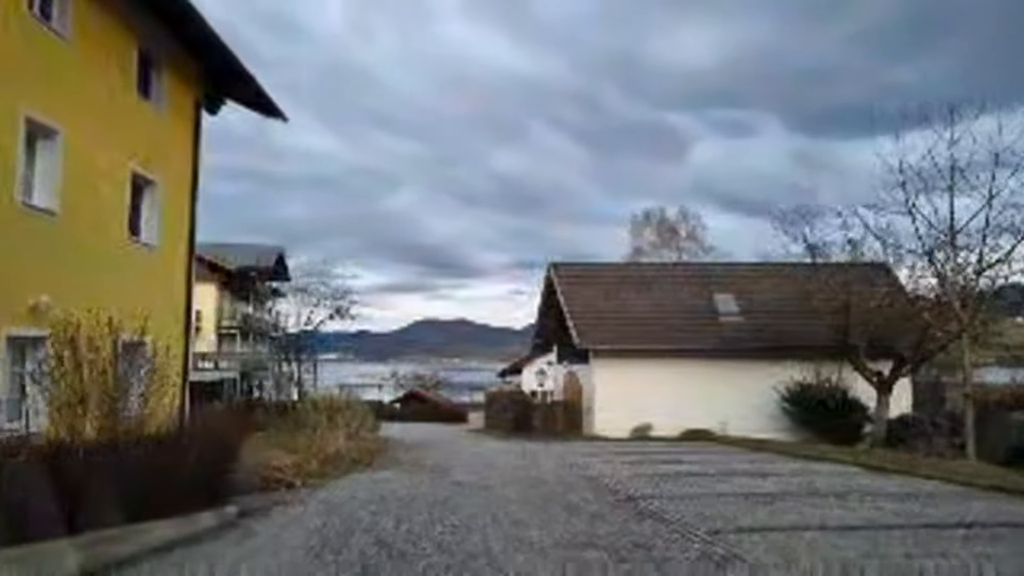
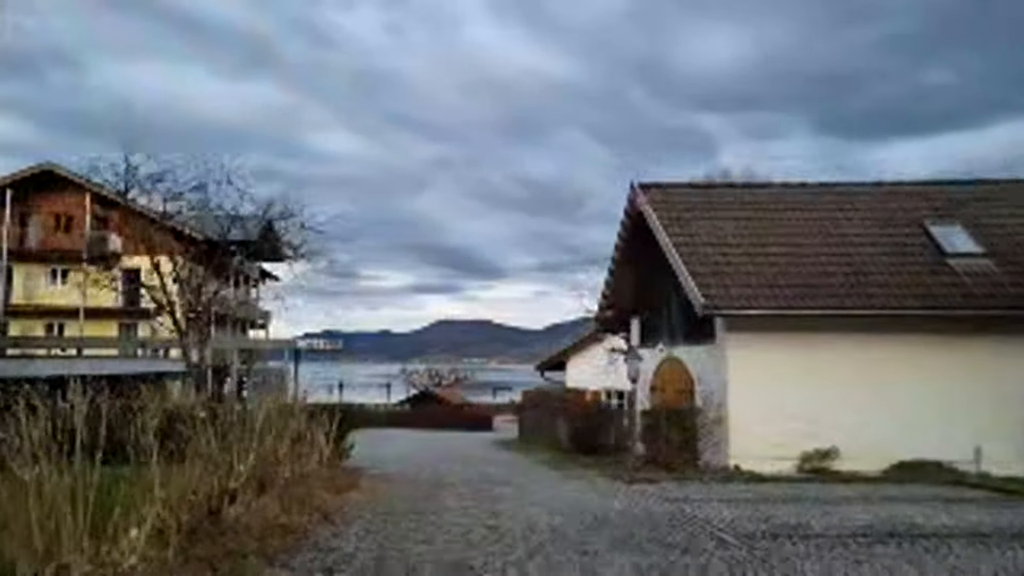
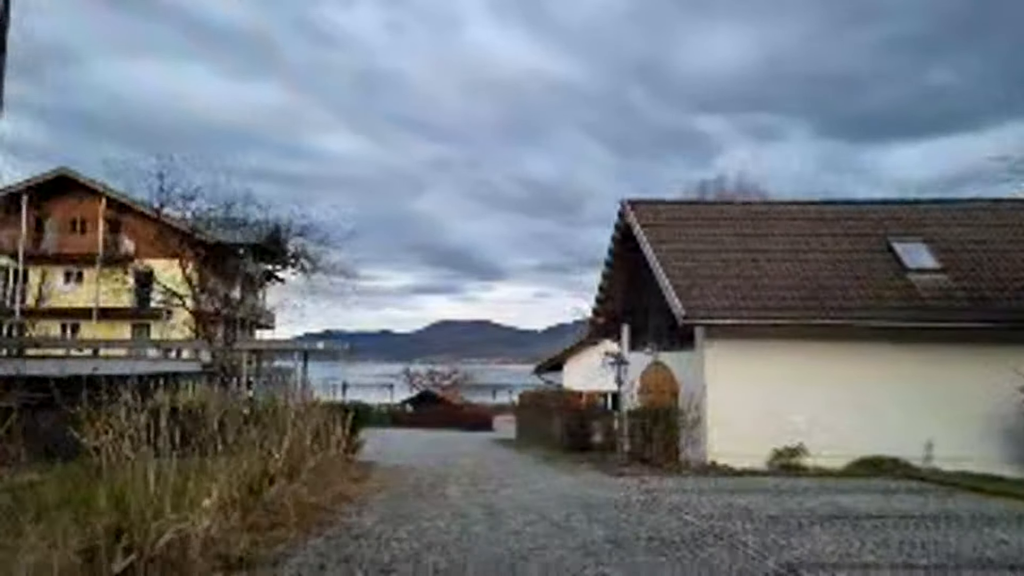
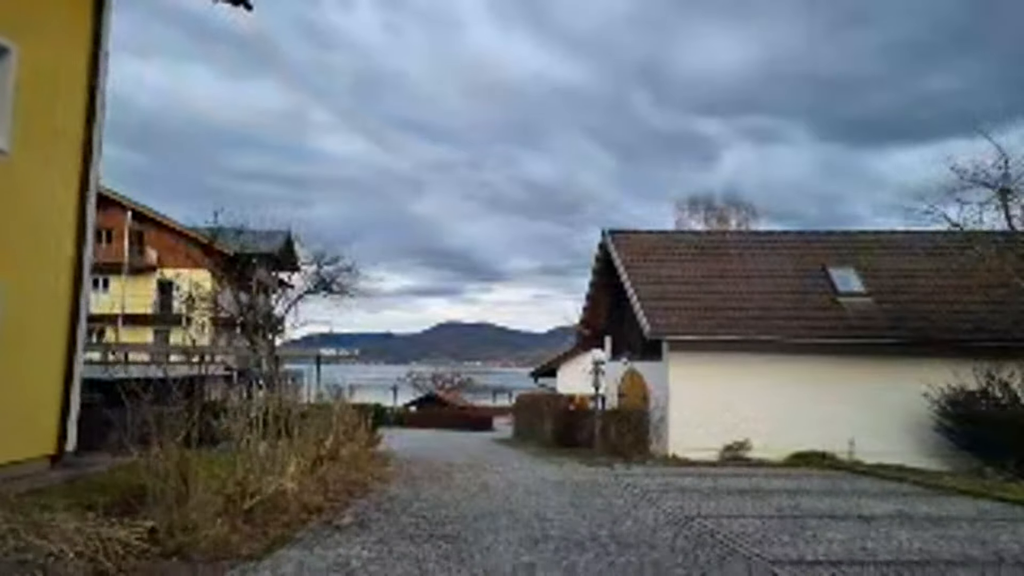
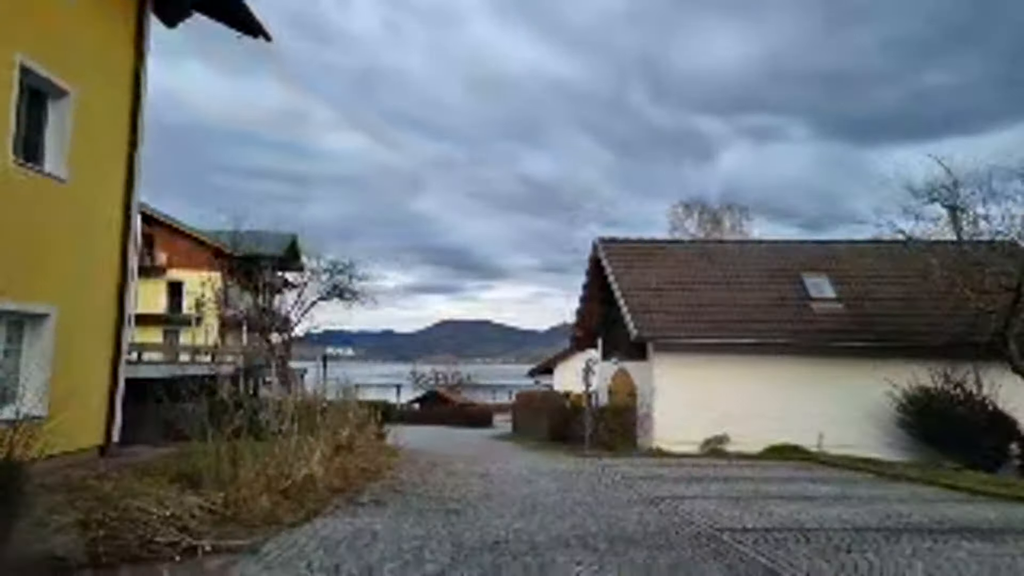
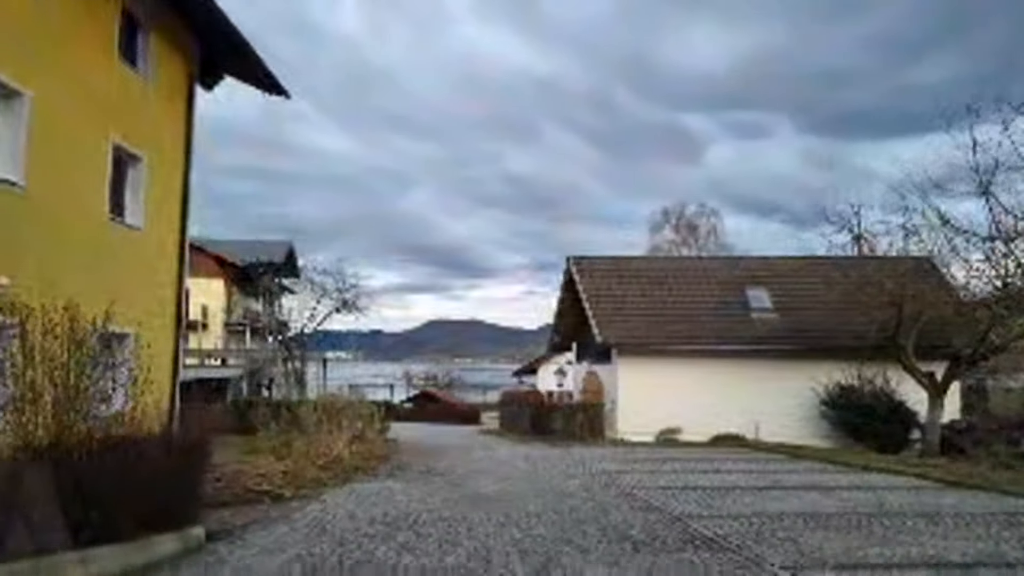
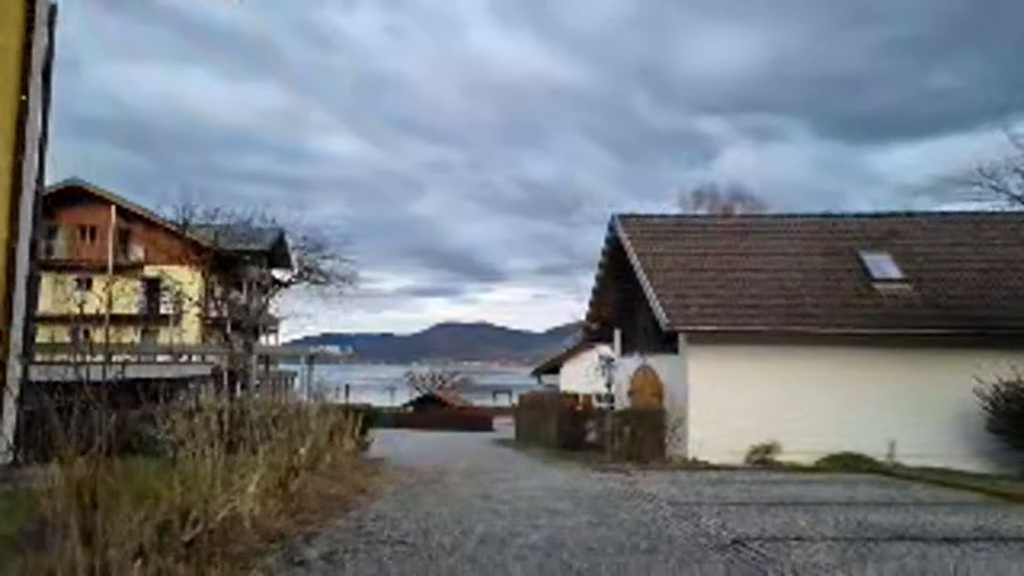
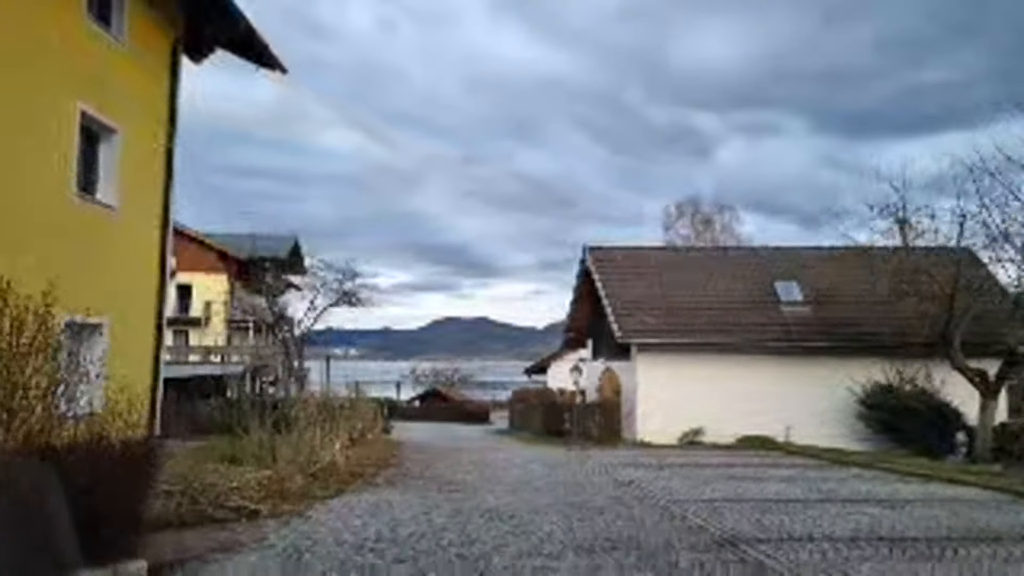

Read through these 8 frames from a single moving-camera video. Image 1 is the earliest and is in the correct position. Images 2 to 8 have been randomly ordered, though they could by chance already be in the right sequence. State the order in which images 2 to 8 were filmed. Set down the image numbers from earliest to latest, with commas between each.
6, 8, 5, 4, 7, 3, 2
